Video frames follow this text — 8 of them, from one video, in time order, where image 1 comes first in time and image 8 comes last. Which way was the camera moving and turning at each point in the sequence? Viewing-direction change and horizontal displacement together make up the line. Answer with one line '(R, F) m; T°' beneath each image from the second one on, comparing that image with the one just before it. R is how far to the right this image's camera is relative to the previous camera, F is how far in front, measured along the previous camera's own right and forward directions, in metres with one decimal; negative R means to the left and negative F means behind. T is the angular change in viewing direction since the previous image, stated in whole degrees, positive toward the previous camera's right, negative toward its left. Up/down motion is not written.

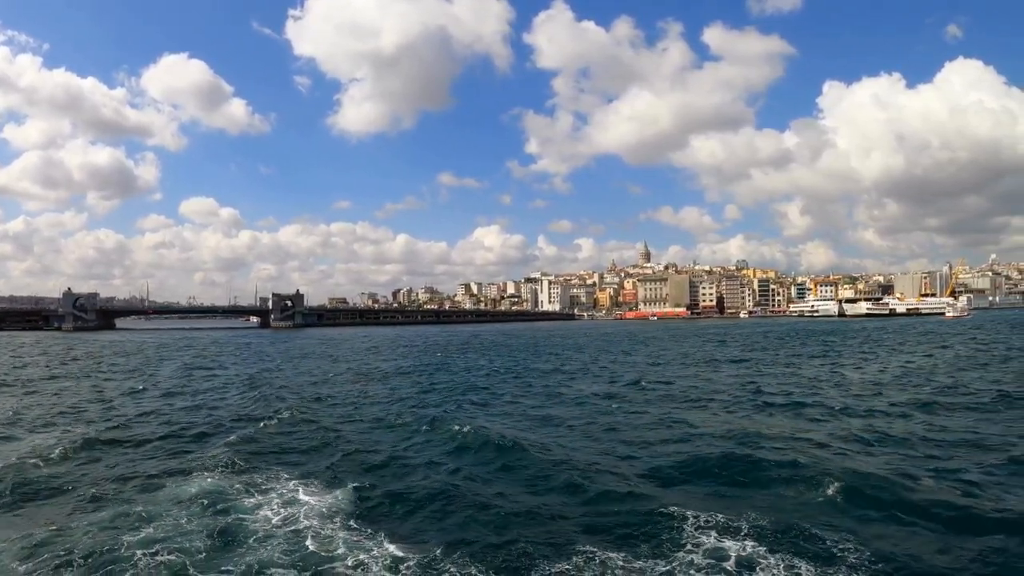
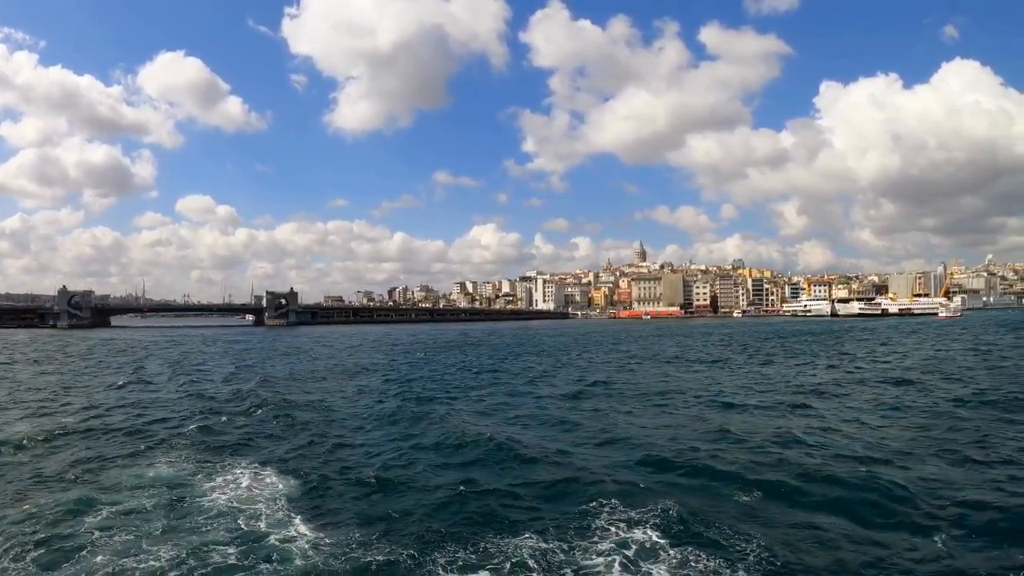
(+1.1, -0.1) m; 0°
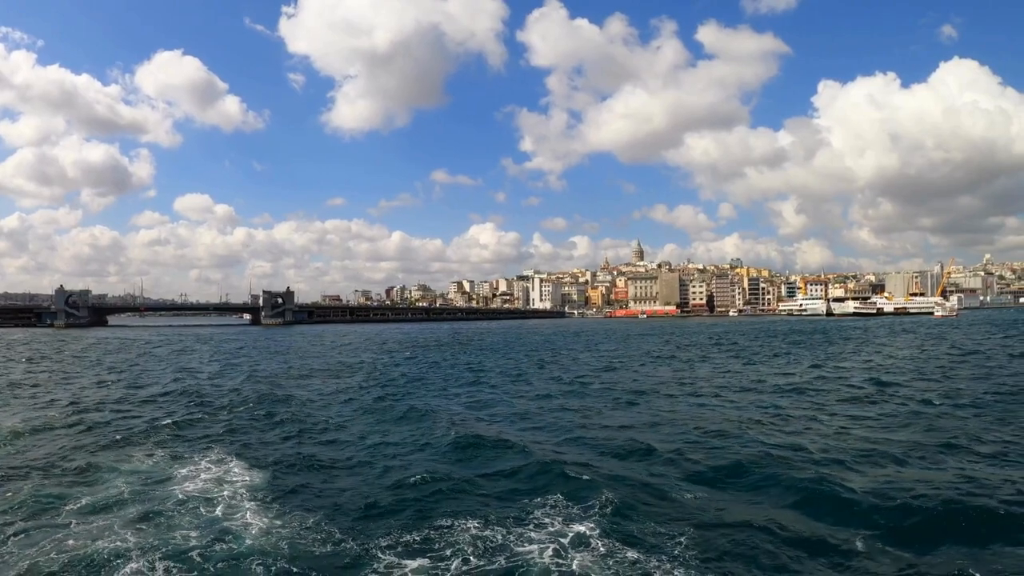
(+0.7, -0.1) m; 0°
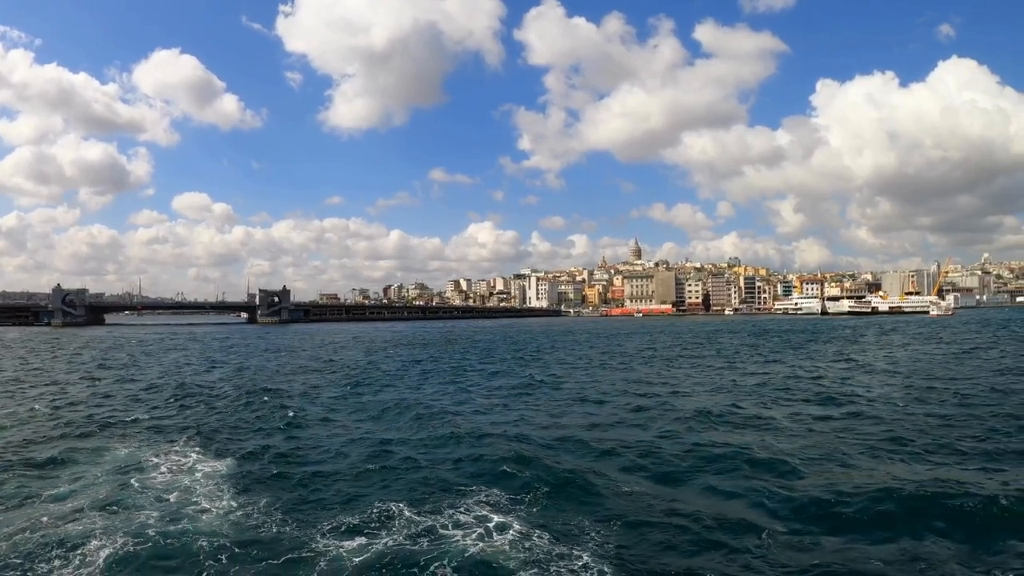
(+0.8, -0.1) m; 0°
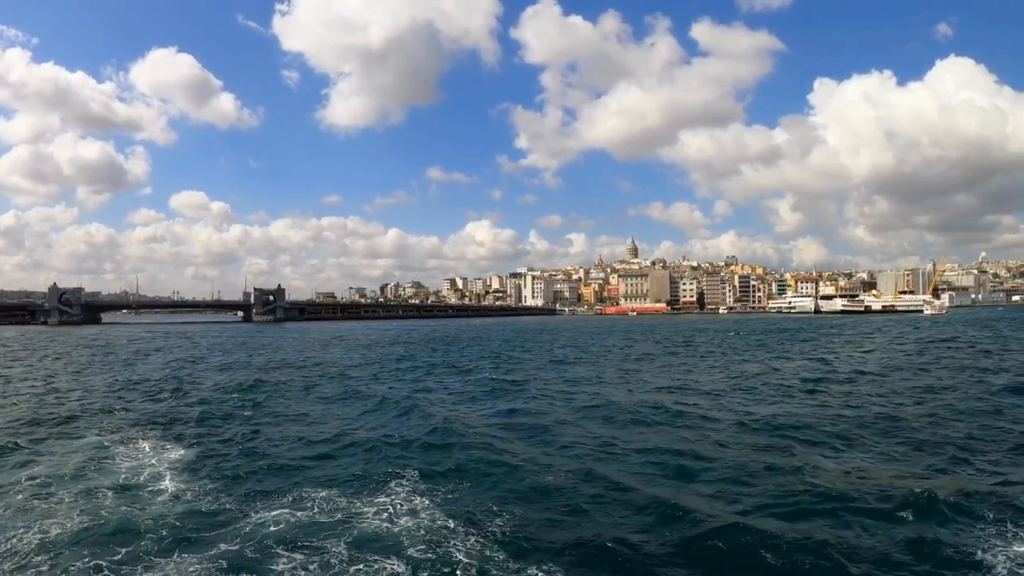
(+1.2, -0.1) m; 0°
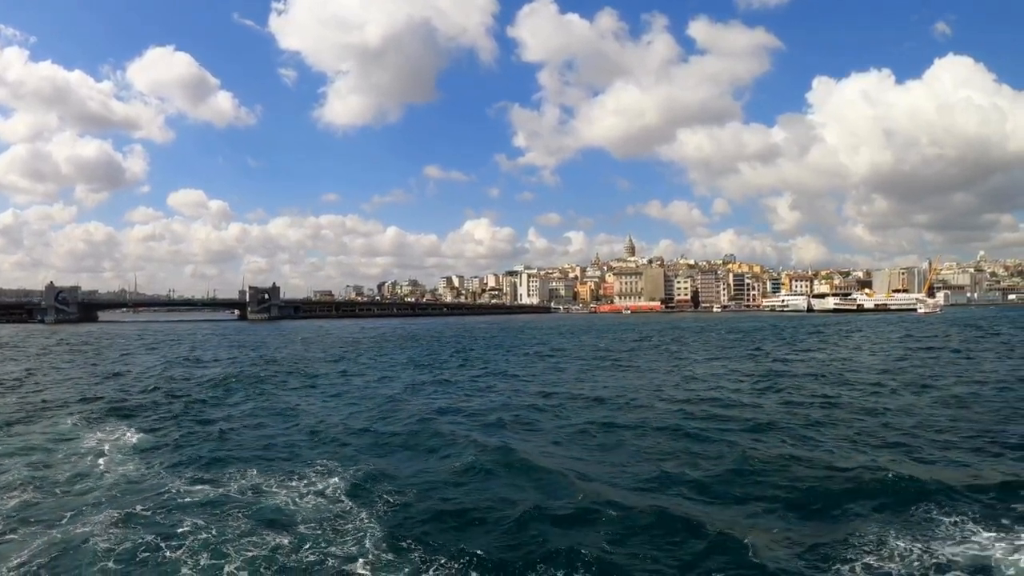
(+1.5, -0.1) m; 0°
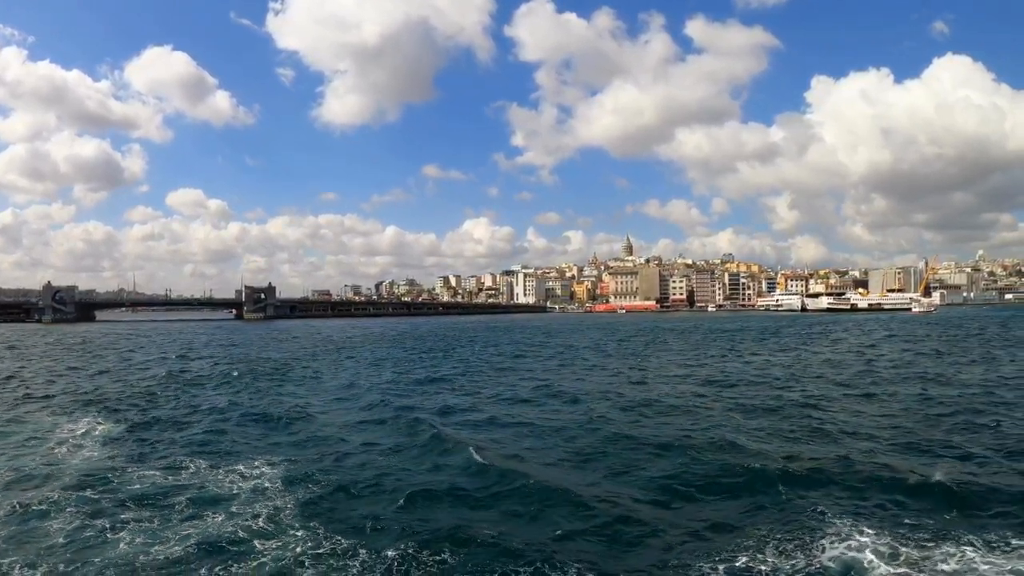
(+1.2, -0.1) m; 0°
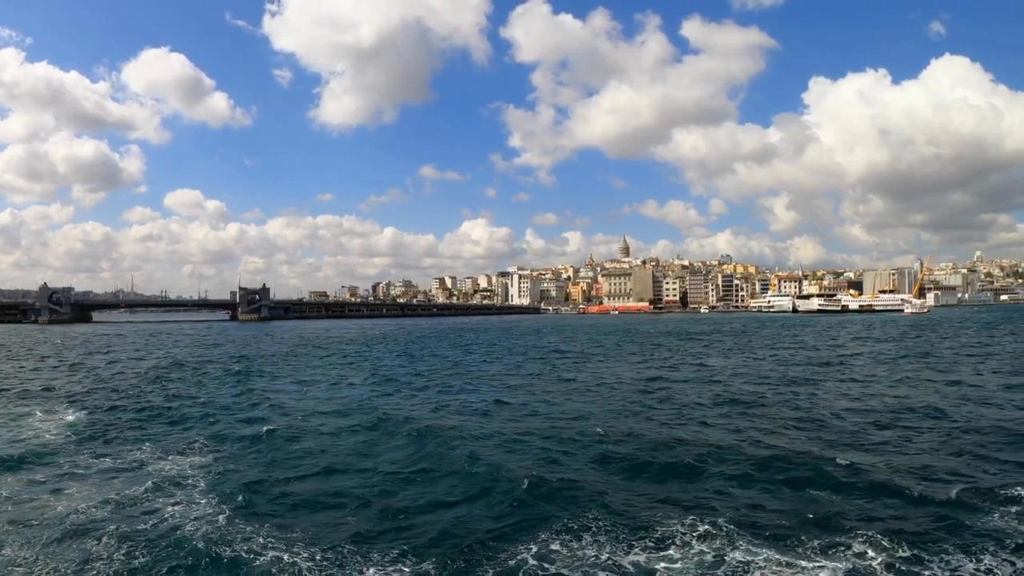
(+1.7, -0.1) m; 0°
